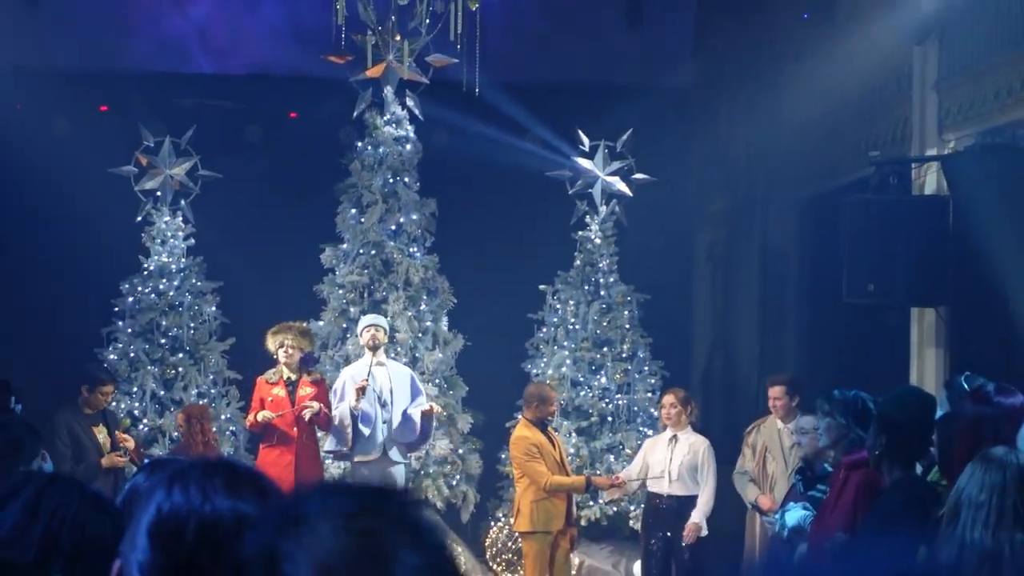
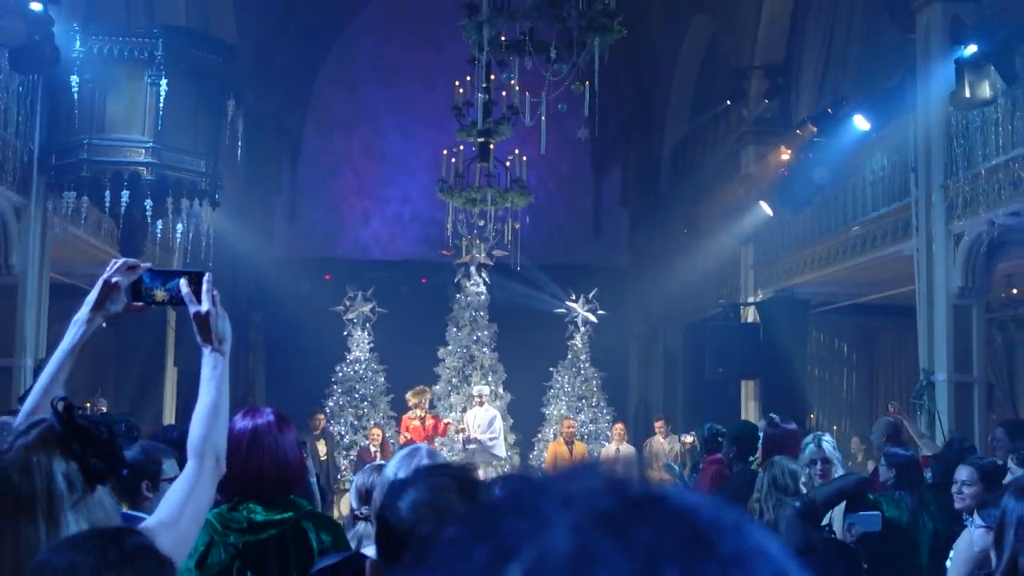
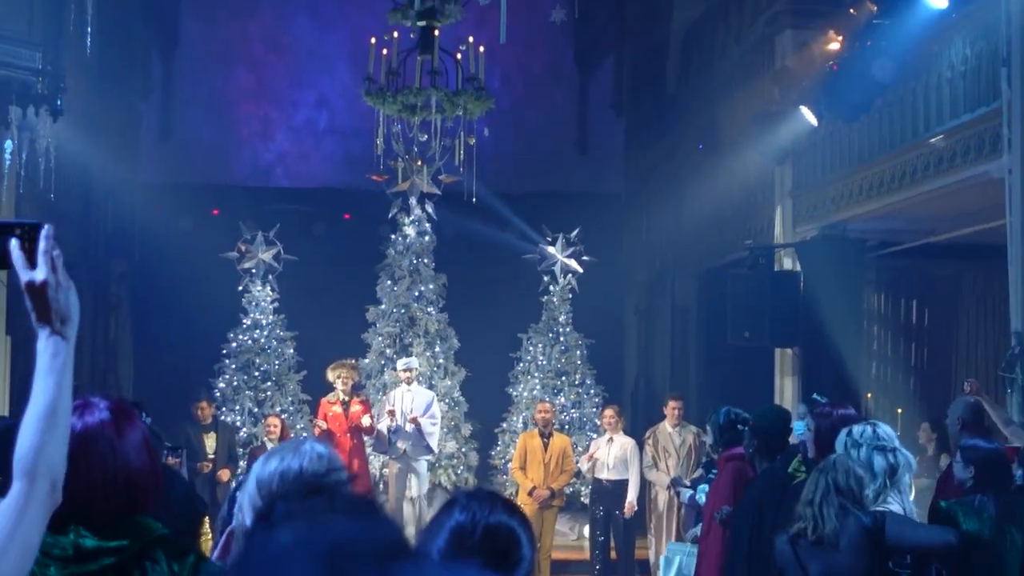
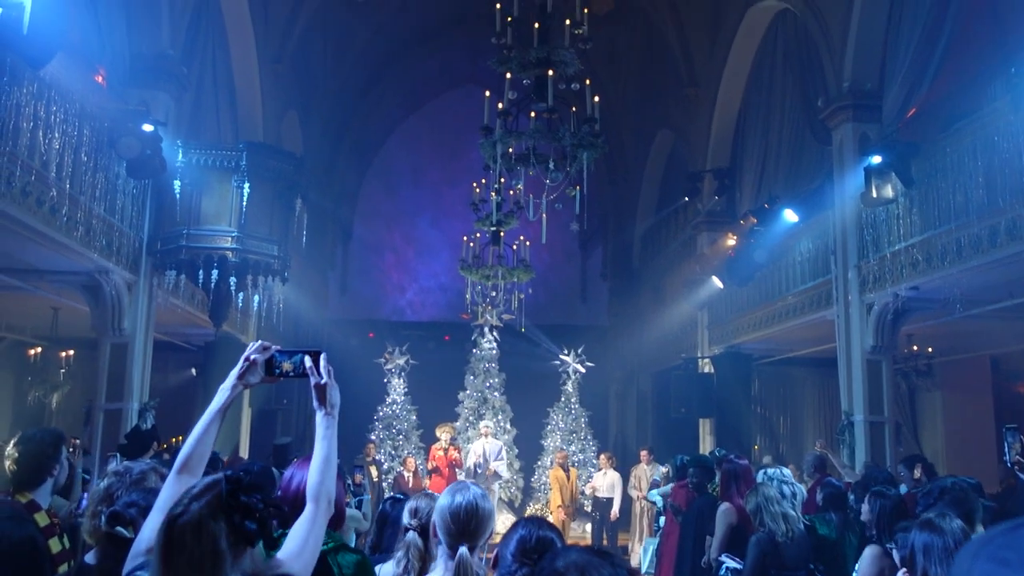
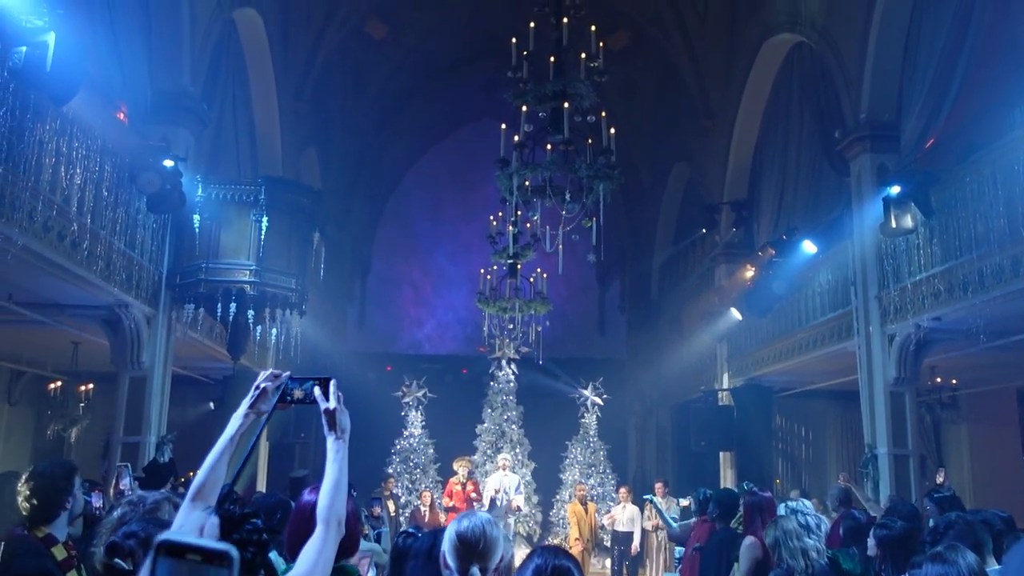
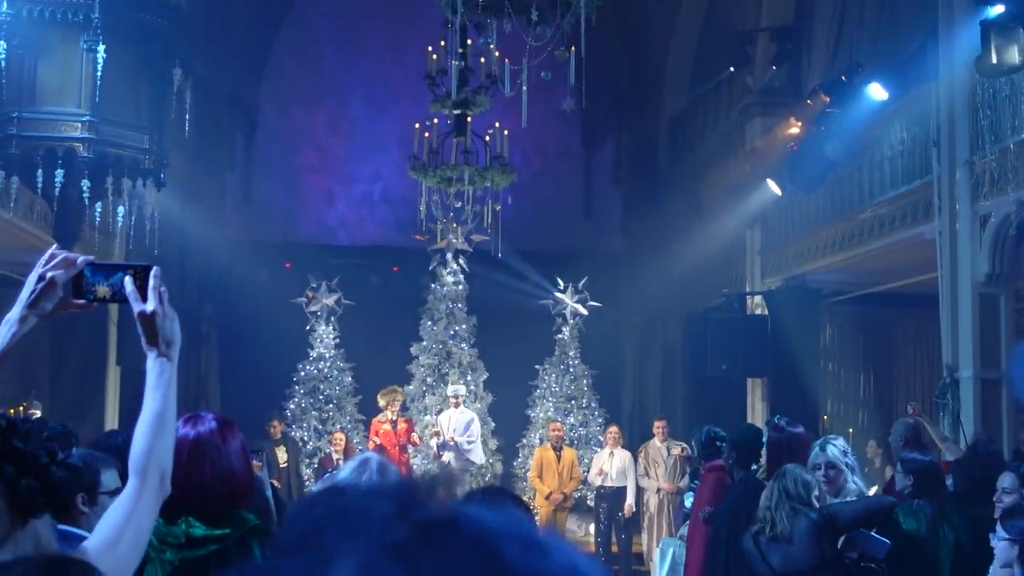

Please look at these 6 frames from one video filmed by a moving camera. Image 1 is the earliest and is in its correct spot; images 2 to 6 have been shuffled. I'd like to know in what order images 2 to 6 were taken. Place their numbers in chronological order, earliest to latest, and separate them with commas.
3, 6, 2, 4, 5
